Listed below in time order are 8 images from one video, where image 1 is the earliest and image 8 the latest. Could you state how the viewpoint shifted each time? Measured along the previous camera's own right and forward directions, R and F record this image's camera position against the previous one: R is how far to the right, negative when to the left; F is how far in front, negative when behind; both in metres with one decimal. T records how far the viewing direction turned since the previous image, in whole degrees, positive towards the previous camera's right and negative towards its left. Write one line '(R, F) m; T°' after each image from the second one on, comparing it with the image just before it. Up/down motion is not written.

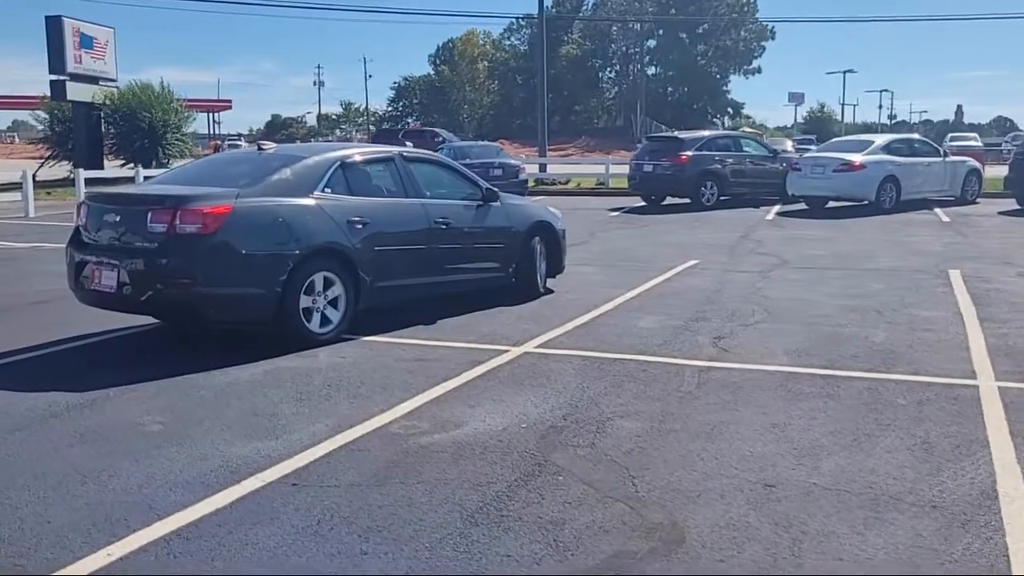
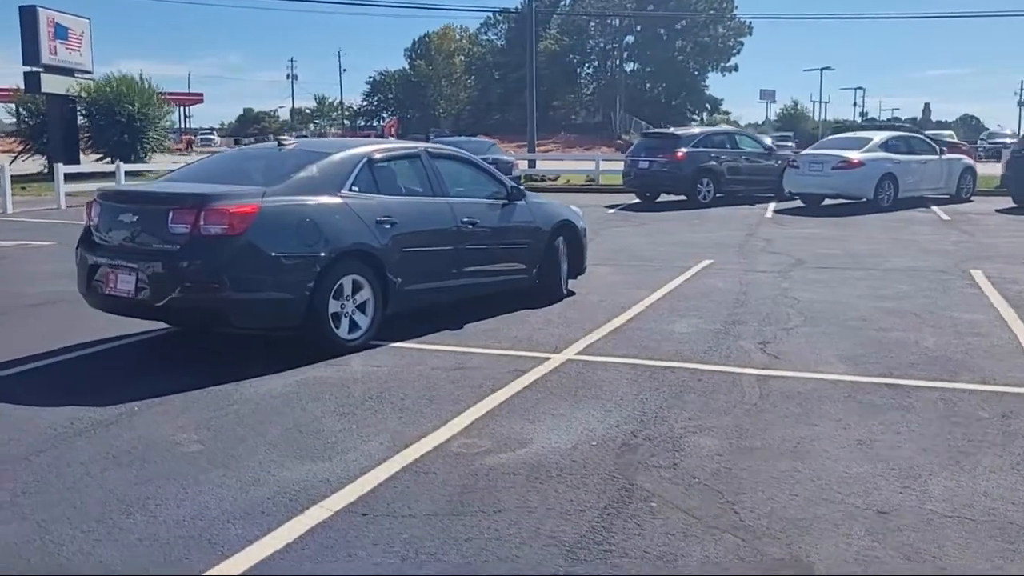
(-0.6, +0.4) m; +2°
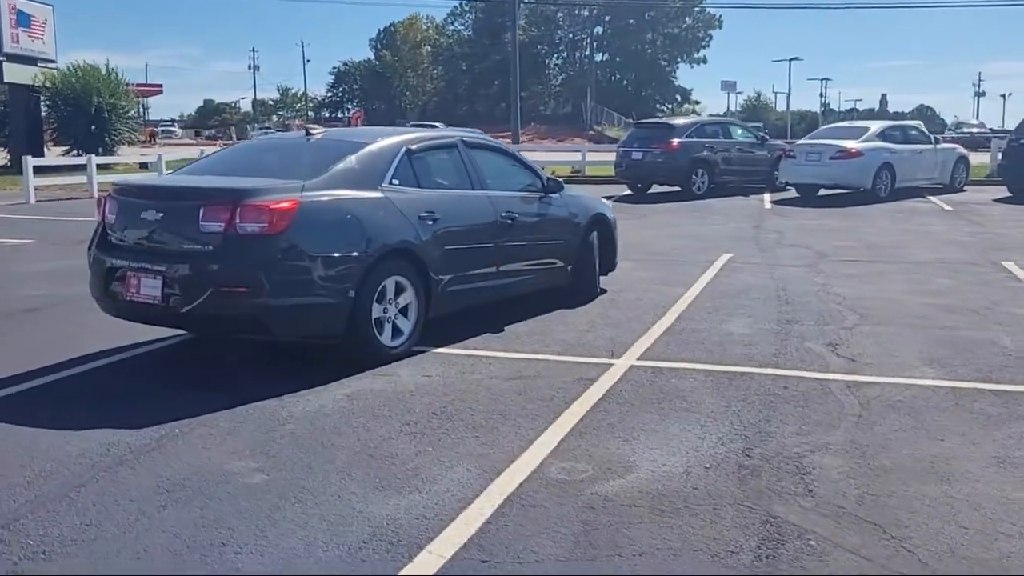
(-0.7, +0.6) m; +2°
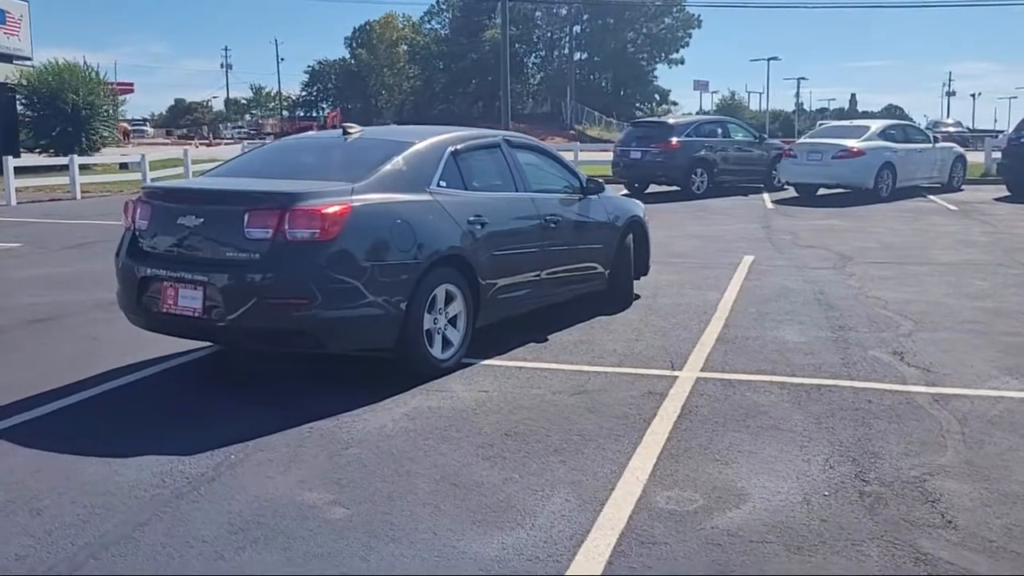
(-0.6, +0.4) m; +2°
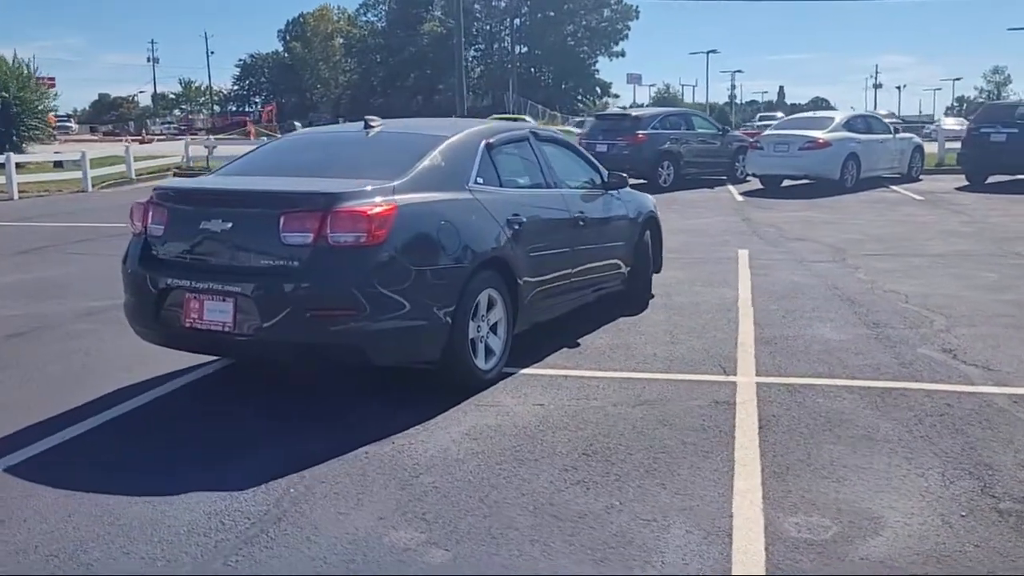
(-0.8, +0.5) m; +4°
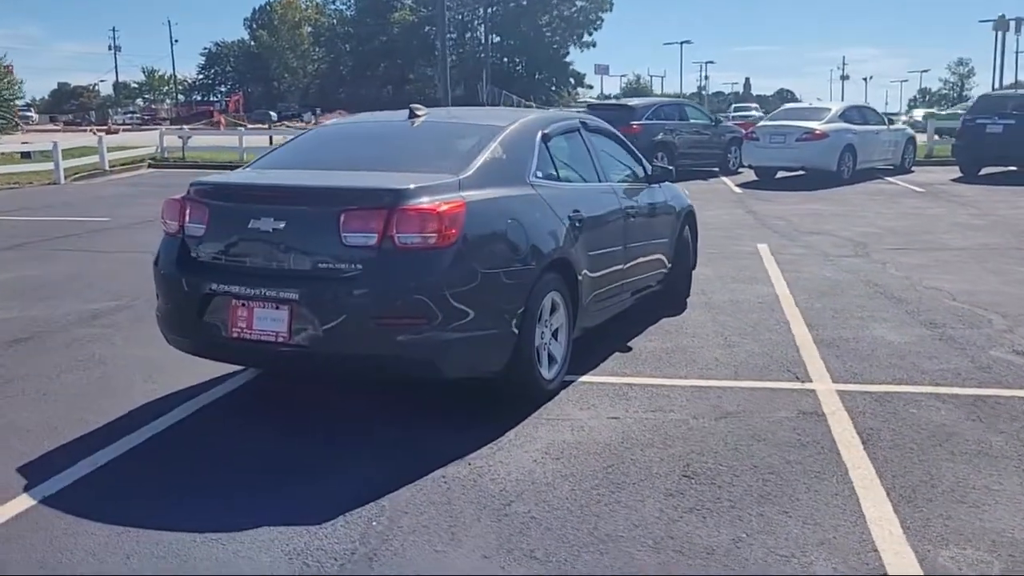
(-0.6, +0.5) m; +2°
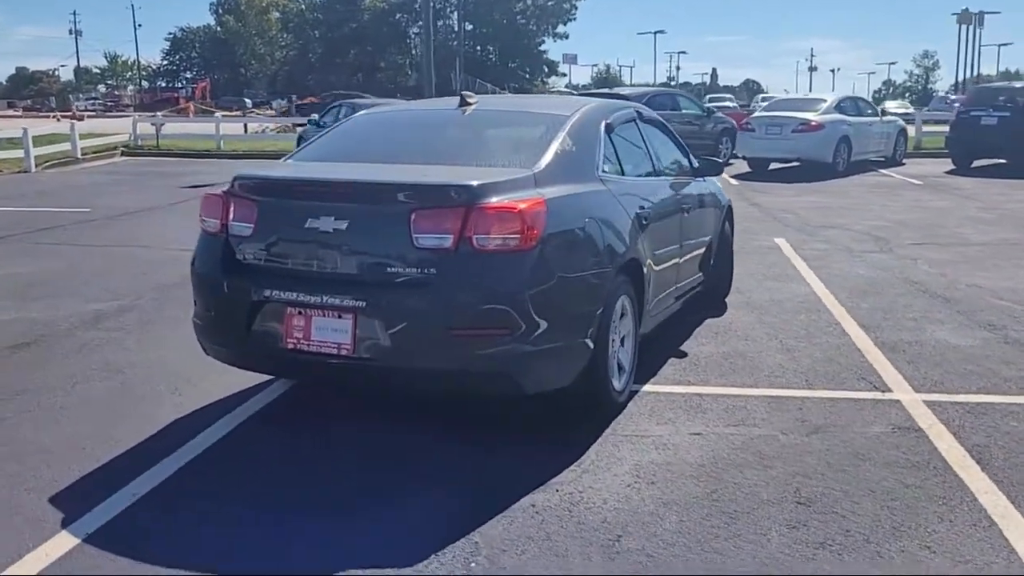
(-0.6, +0.5) m; +2°
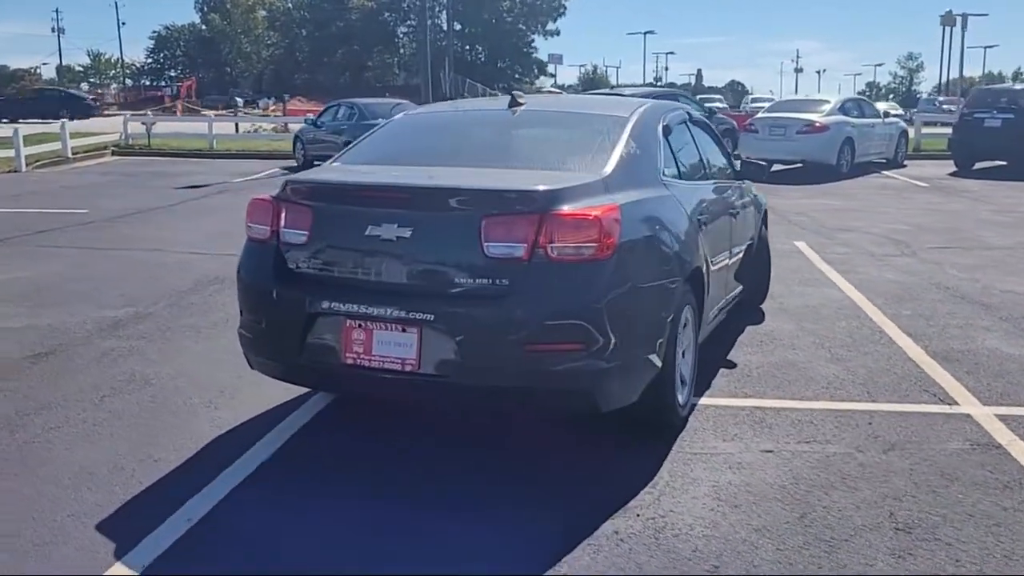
(-0.4, +0.3) m; +1°
